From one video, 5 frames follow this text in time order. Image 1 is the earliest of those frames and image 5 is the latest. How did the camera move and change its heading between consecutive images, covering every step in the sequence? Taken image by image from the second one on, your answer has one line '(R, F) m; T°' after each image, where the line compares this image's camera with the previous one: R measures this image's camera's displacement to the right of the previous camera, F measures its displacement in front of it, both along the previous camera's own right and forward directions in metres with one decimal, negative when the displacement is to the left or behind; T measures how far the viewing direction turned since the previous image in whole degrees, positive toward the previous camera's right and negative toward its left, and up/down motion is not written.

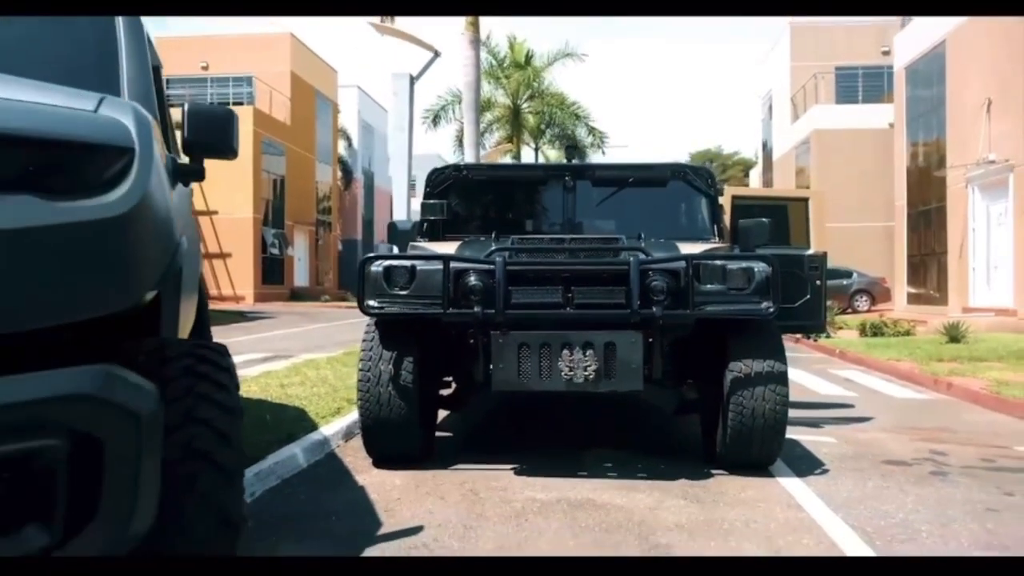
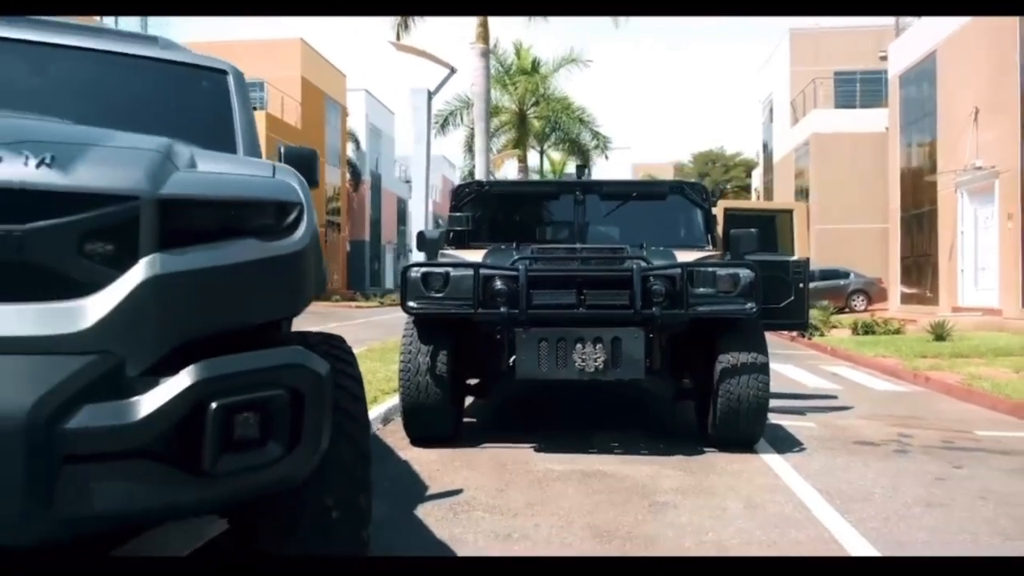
(-0.1, -1.0) m; 0°
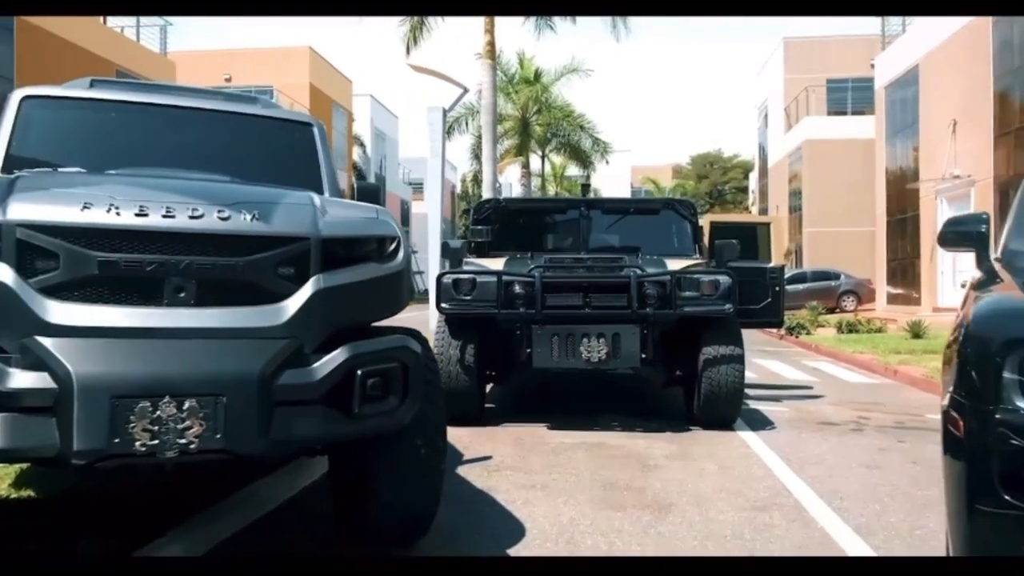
(-0.2, -1.3) m; 0°
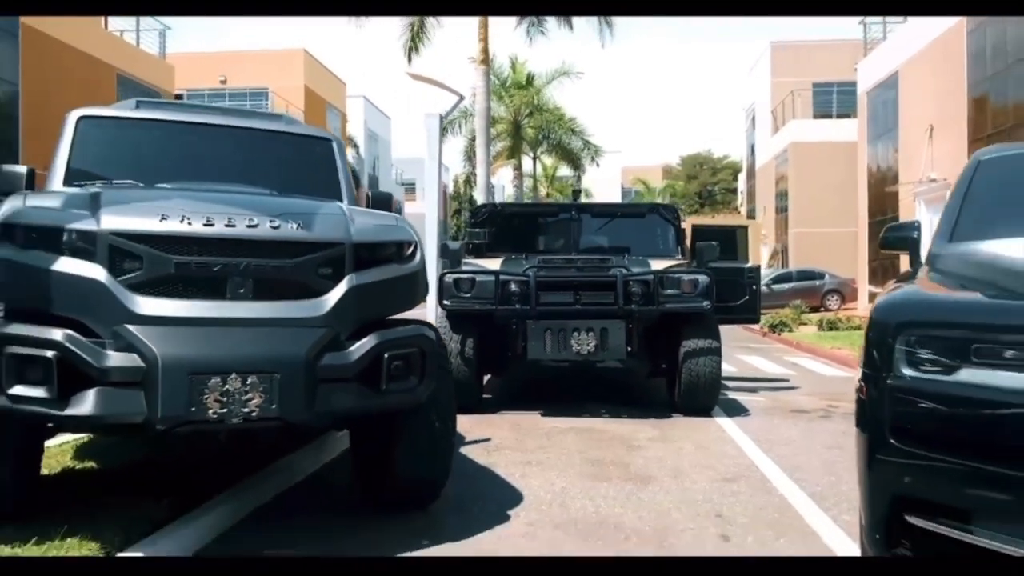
(-0.1, -0.7) m; +1°
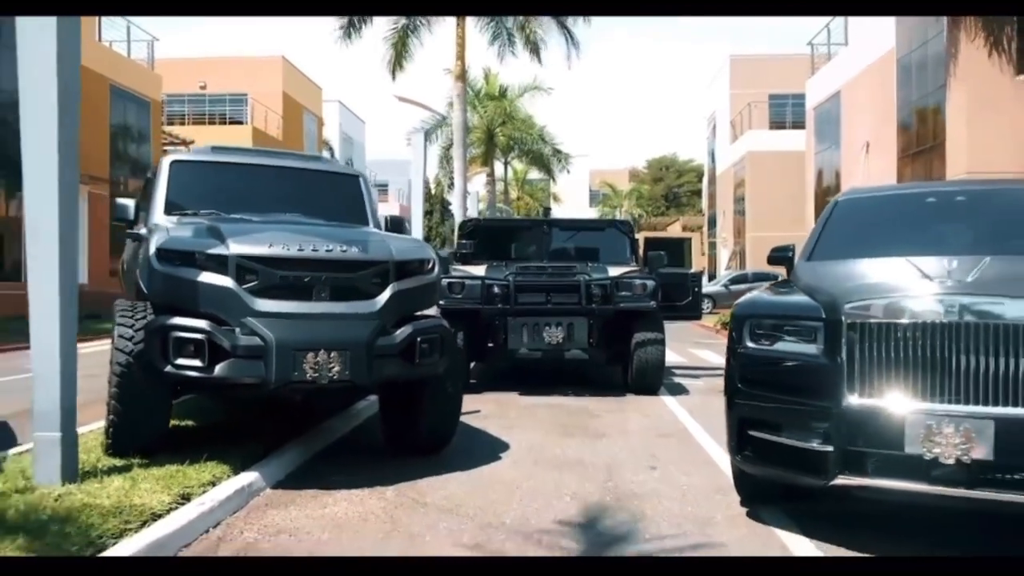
(-0.2, -2.0) m; +2°
